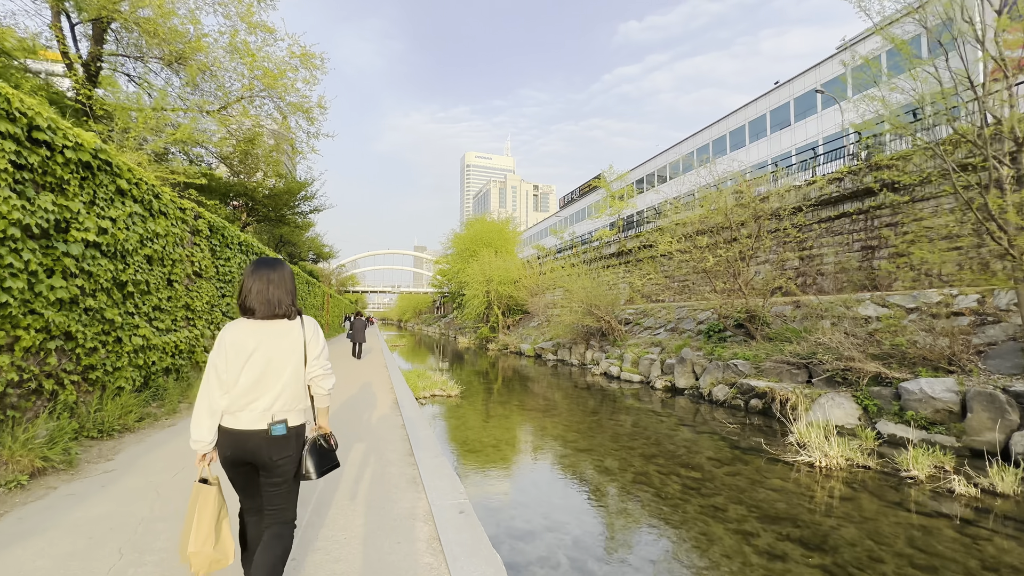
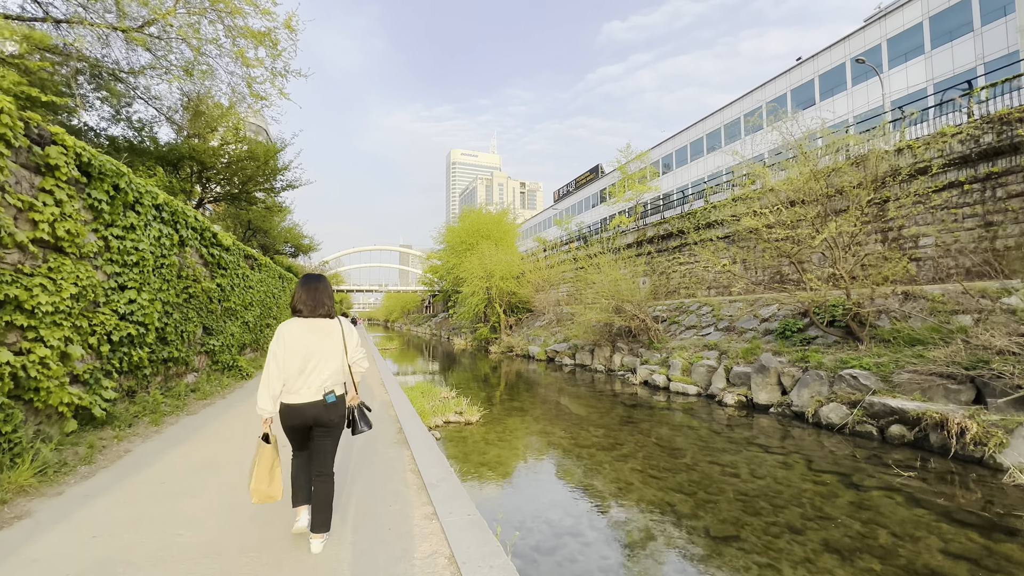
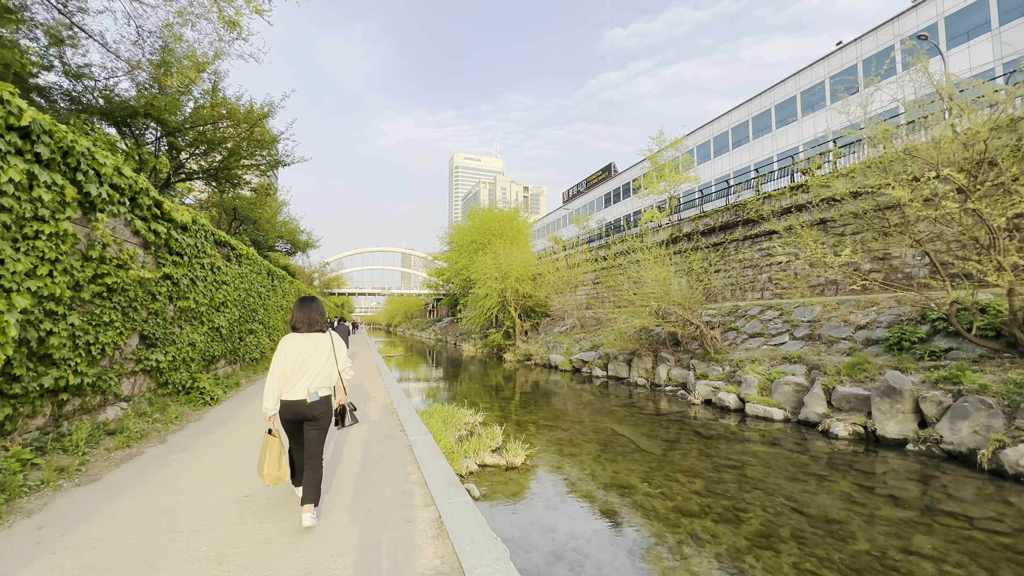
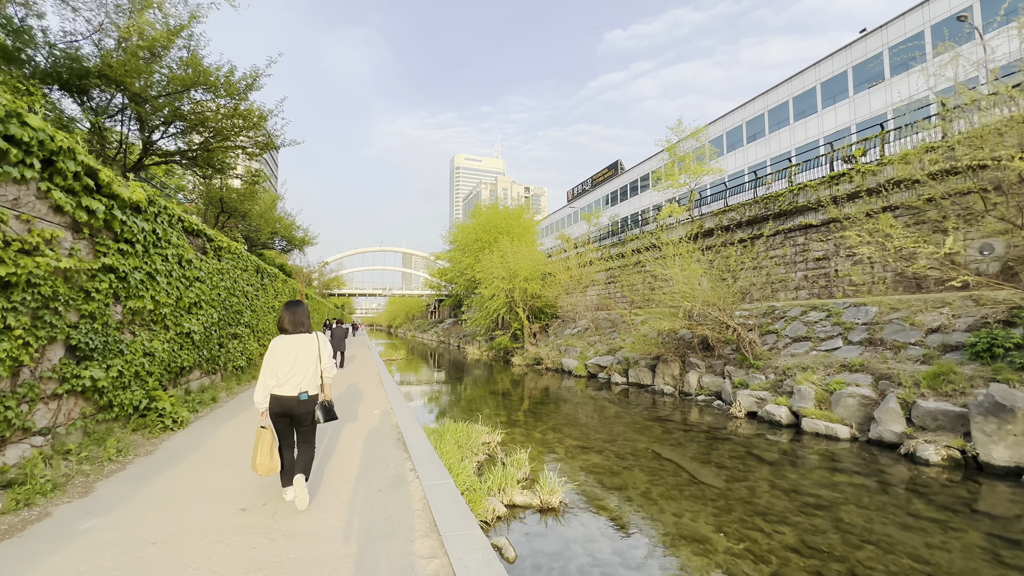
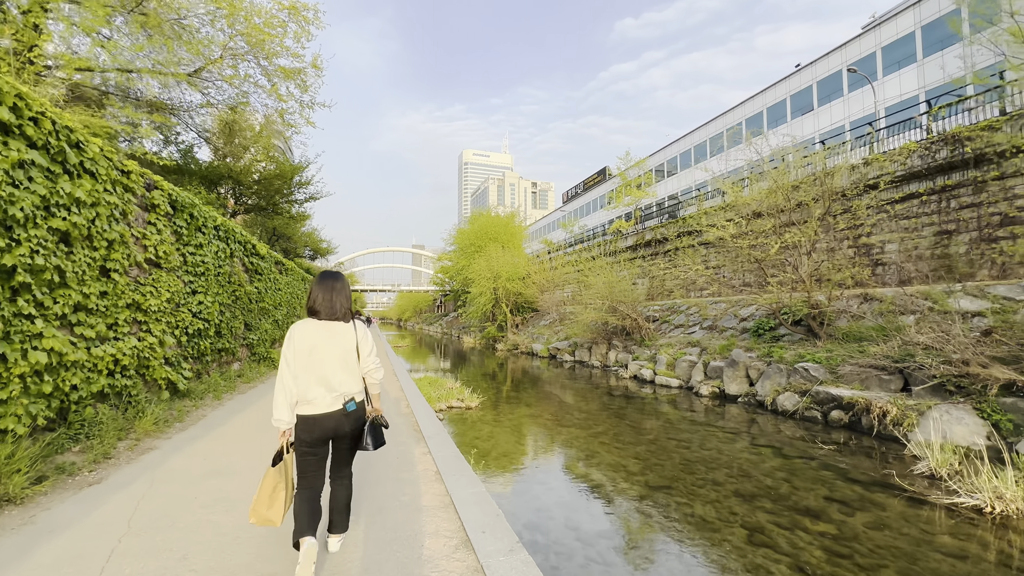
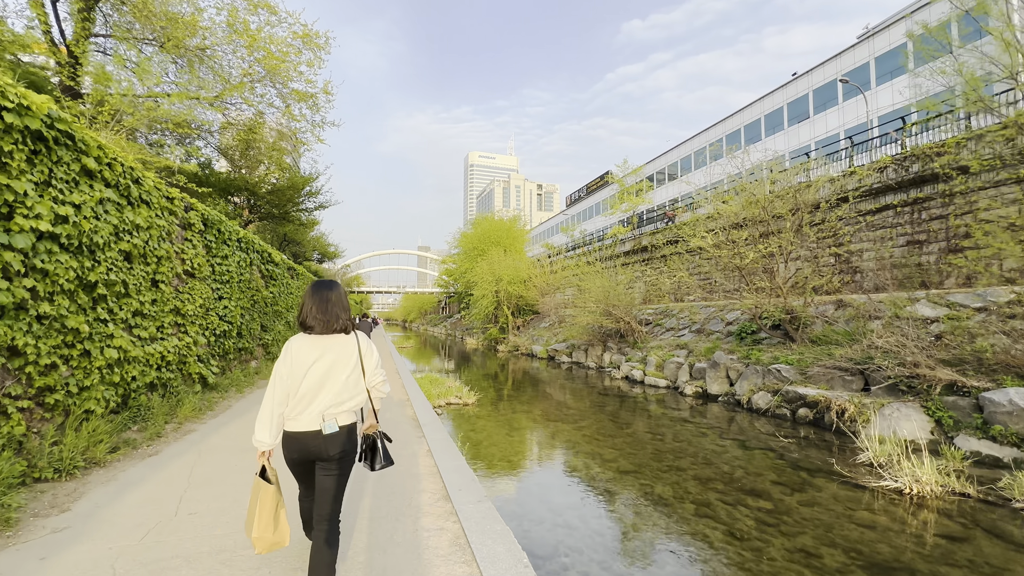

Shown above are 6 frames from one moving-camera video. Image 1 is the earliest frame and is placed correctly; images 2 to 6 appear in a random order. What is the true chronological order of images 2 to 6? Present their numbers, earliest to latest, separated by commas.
6, 5, 2, 3, 4
